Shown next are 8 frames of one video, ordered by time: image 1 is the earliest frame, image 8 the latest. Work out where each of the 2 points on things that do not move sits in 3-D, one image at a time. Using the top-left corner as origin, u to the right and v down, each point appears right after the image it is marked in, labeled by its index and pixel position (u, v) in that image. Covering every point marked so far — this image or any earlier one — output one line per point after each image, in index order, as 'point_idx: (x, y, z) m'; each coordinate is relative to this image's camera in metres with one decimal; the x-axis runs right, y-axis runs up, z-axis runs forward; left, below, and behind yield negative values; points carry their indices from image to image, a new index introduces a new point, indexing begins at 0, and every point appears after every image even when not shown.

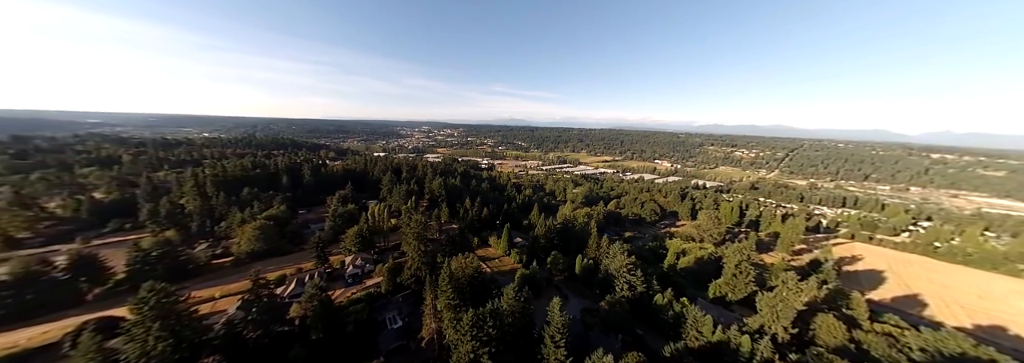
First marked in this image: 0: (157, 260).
0: (-34.1, -7.7, +20.6) m
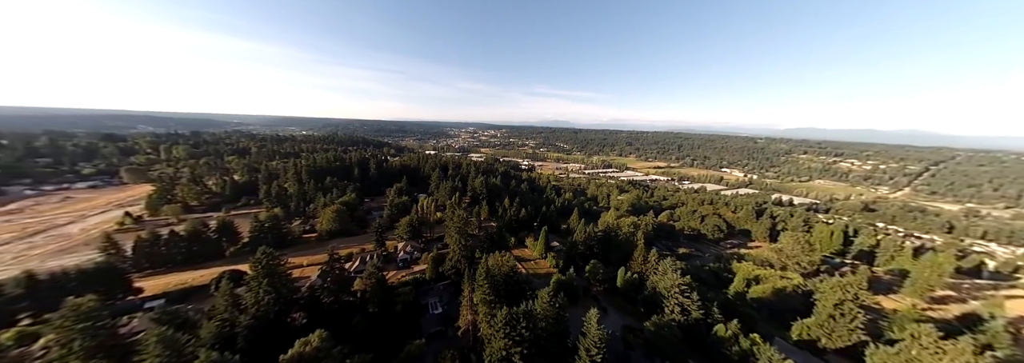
0: (-30.0, -6.1, +26.1) m
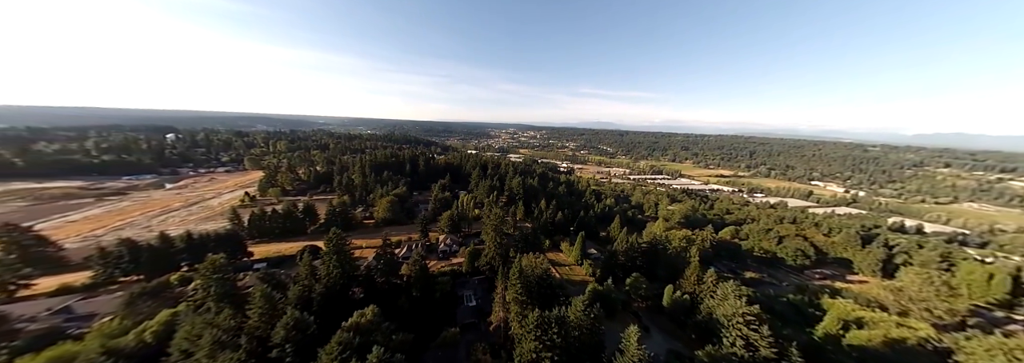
0: (-25.2, -4.8, +30.7) m
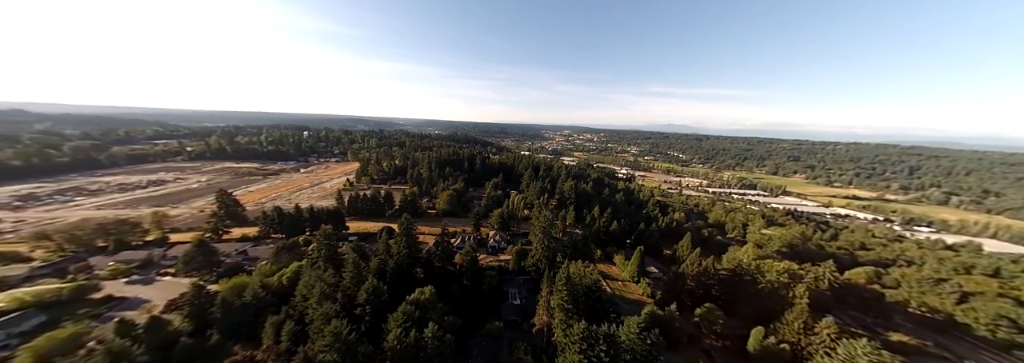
0: (-17.5, -3.6, +35.5) m
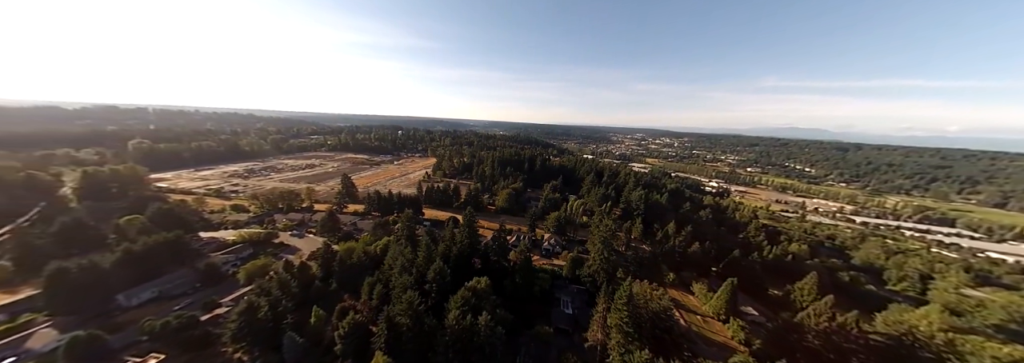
0: (-7.5, -2.9, +38.7) m
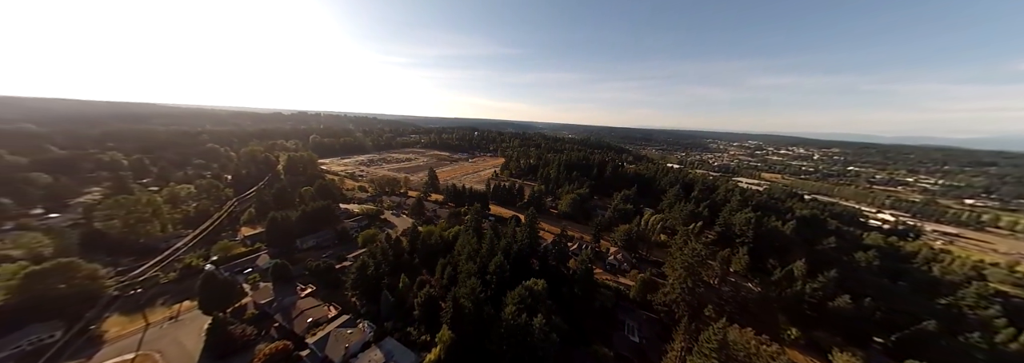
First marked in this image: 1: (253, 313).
0: (+4.0, -3.2, +39.2) m
1: (-21.7, -11.1, +17.5) m
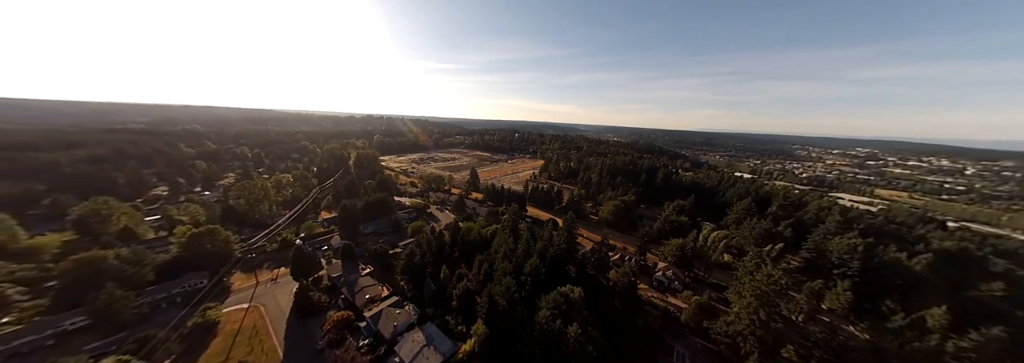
0: (+10.7, -3.8, +38.0) m
1: (-18.5, -10.3, +20.8) m
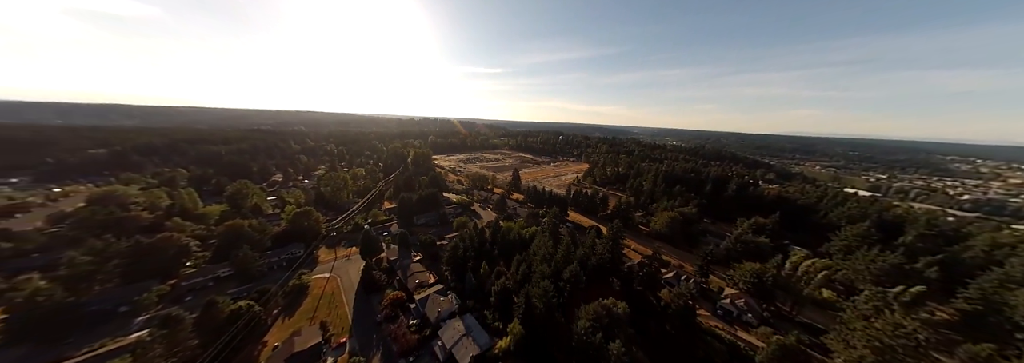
0: (+17.7, -4.9, +35.4) m
1: (-14.4, -9.6, +23.8) m
